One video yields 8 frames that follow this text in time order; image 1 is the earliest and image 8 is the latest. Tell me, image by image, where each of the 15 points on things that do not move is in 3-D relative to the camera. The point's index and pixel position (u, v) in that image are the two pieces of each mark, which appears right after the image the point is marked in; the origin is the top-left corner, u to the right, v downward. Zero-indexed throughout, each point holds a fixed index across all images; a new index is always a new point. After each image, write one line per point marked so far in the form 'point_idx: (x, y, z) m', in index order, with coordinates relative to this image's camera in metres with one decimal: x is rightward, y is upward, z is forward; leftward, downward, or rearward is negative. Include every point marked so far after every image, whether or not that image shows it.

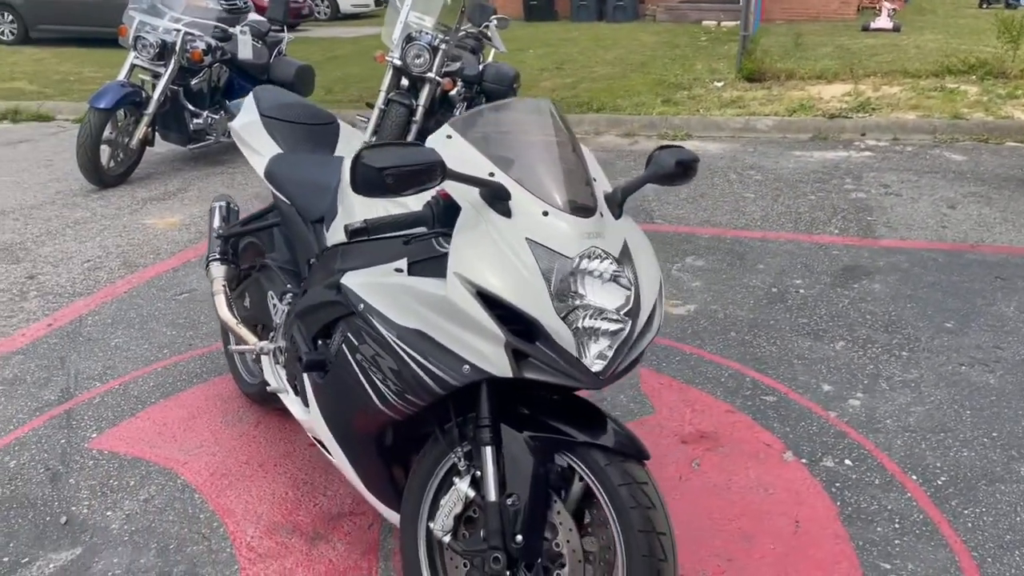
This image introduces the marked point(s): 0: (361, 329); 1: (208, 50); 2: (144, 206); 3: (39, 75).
0: (-0.4, -0.1, +2.4) m
1: (-2.9, +2.3, +8.4) m
2: (-3.1, +0.7, +7.3) m
3: (-7.5, +3.4, +14.0) m
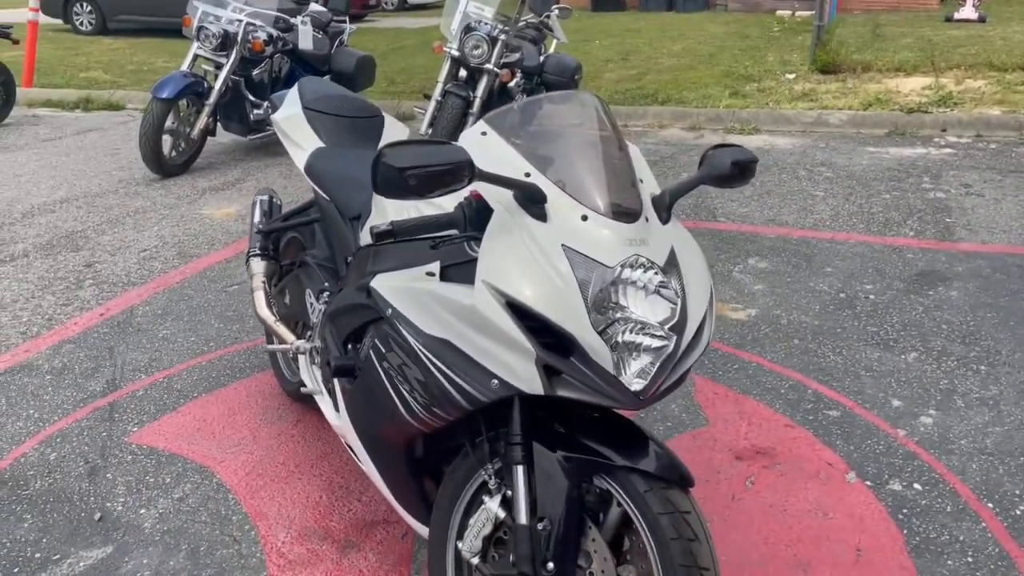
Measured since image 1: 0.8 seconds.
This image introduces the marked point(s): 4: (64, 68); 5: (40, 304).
0: (-0.3, -0.1, +2.3) m
1: (-2.3, +2.4, +8.4) m
2: (-2.6, +0.8, +7.3) m
3: (-6.5, +3.7, +14.3) m
4: (-7.2, +3.5, +13.9) m
5: (-2.8, -0.1, +5.1) m
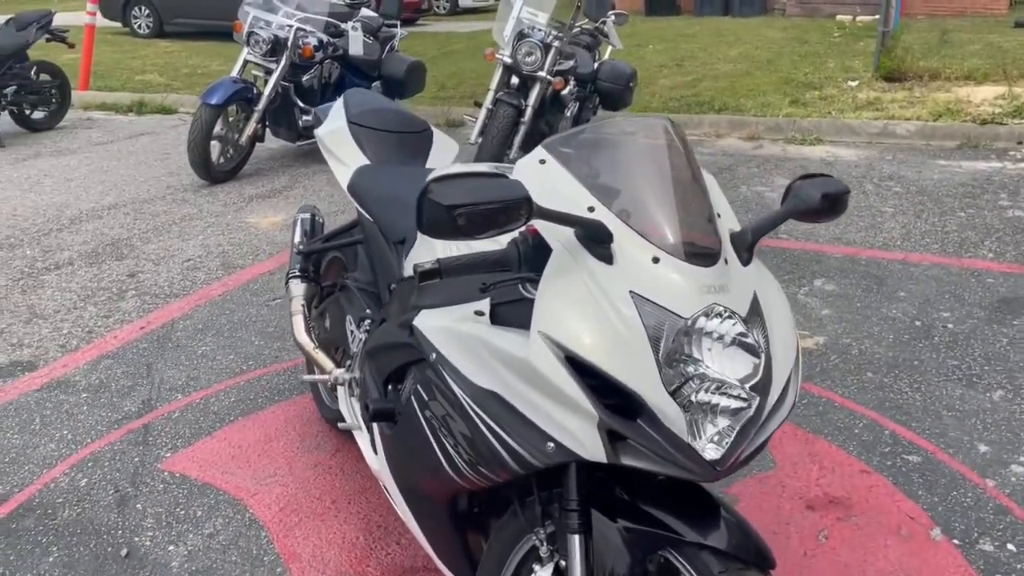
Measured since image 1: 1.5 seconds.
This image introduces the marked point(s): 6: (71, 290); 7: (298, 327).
0: (-0.2, -0.2, +2.1) m
1: (-1.8, +2.3, +8.3) m
2: (-2.2, +0.7, +7.2) m
3: (-5.7, +3.6, +14.4) m
4: (-6.3, +3.5, +14.1) m
5: (-2.5, -0.2, +5.0) m
6: (-2.7, 0.0, +5.4) m
7: (-0.8, -0.1, +3.2) m
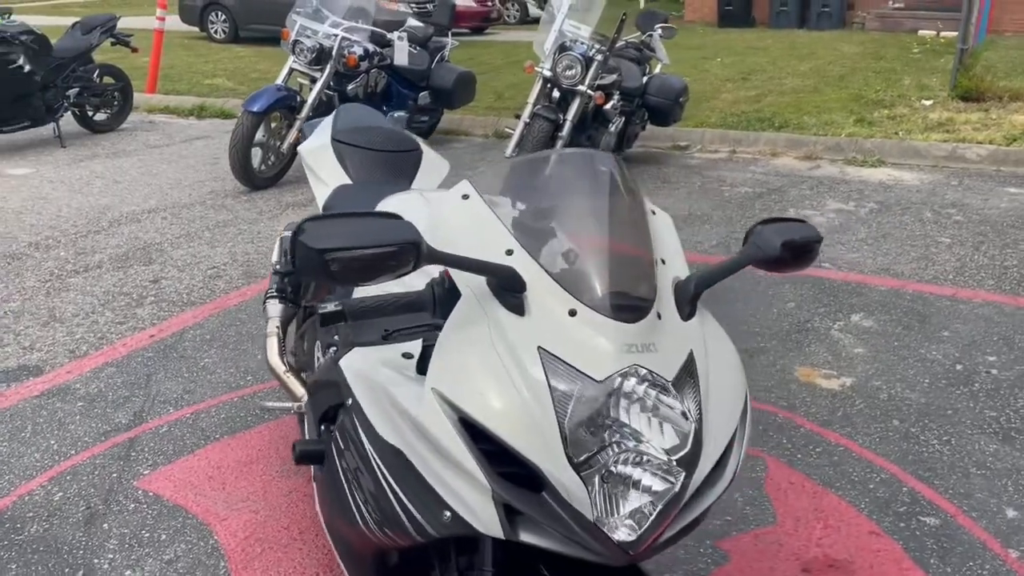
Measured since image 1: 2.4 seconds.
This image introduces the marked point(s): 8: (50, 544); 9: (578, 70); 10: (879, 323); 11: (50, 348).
0: (-0.4, -0.3, +1.9) m
1: (-1.4, +2.2, +8.2) m
2: (-1.9, +0.6, +7.2) m
3: (-4.7, +3.6, +14.7) m
4: (-5.4, +3.5, +14.4) m
5: (-2.4, -0.2, +5.0) m
6: (-2.6, 0.0, +5.4) m
7: (-0.9, -0.2, +3.1) m
8: (-1.6, -0.9, +3.1) m
9: (+0.5, +1.8, +7.0) m
10: (+2.1, -0.2, +5.0) m
11: (-2.5, -0.3, +4.7) m
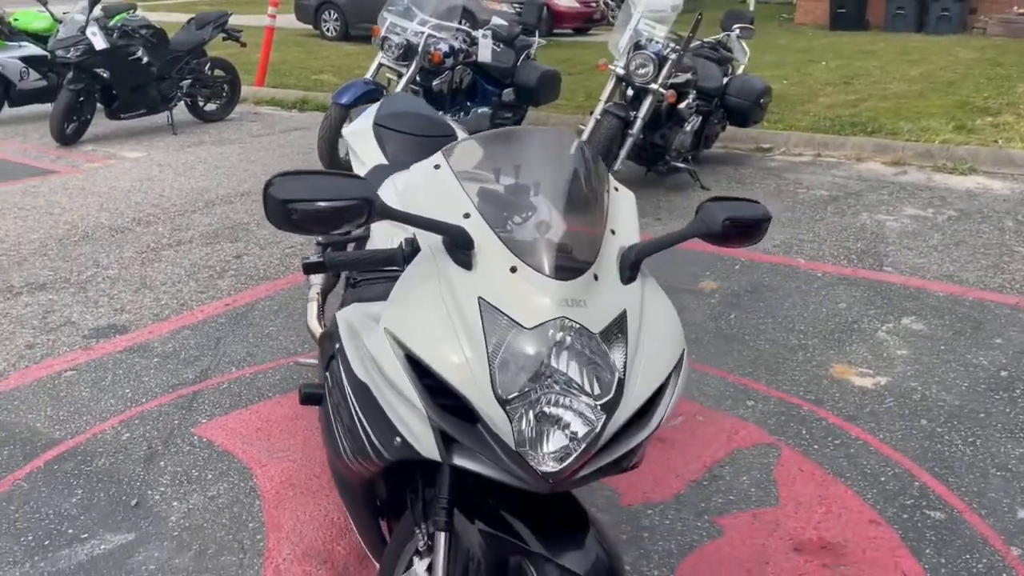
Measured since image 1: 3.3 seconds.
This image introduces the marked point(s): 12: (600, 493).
0: (-0.4, -0.2, +2.2) m
1: (-0.6, +2.3, +8.6) m
2: (-1.3, +0.8, +7.6) m
3: (-3.1, +3.9, +15.4) m
4: (-3.8, +3.8, +15.2) m
5: (-2.1, 0.0, +5.5) m
6: (-2.2, +0.2, +5.9) m
7: (-0.8, -0.1, +3.4) m
8: (-1.6, -0.7, +3.5) m
9: (+1.1, +1.8, +7.2) m
10: (+2.4, -0.2, +4.9) m
11: (-2.2, -0.1, +5.2) m
12: (+0.3, -0.8, +3.4) m
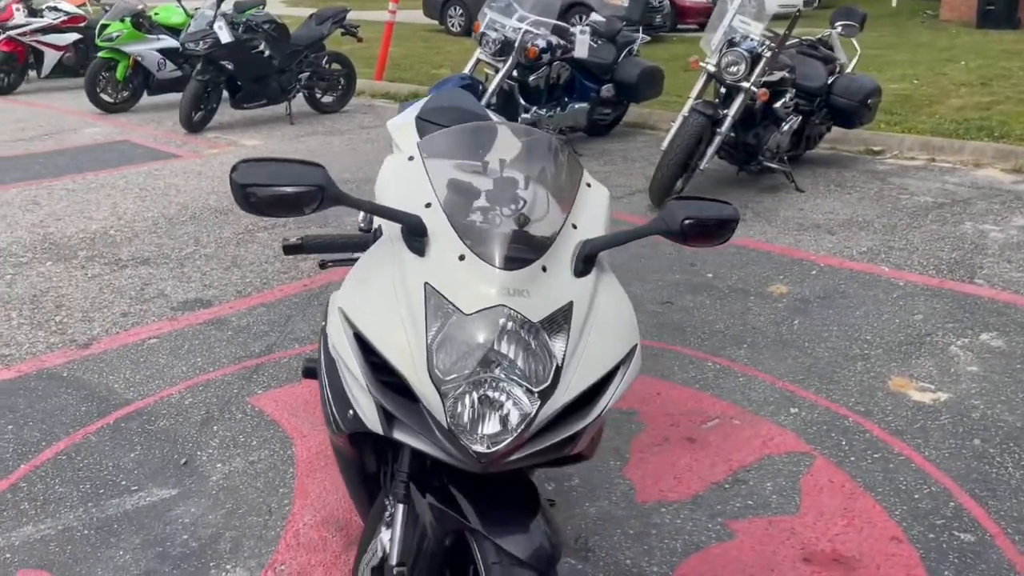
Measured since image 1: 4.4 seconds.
0: (-0.5, -0.2, +2.3) m
1: (+0.4, +2.4, +8.7) m
2: (-0.5, +0.9, +7.8) m
3: (-1.0, +4.0, +15.7) m
4: (-1.8, +4.0, +15.6) m
5: (-1.7, +0.1, +5.9) m
6: (-1.7, +0.3, +6.3) m
7: (-0.7, 0.0, +3.6) m
8: (-1.5, -0.6, +3.8) m
9: (+1.9, +1.8, +7.0) m
10: (+2.7, -0.3, +4.7) m
11: (-1.8, 0.0, +5.5) m
12: (+0.4, -0.8, +3.4) m
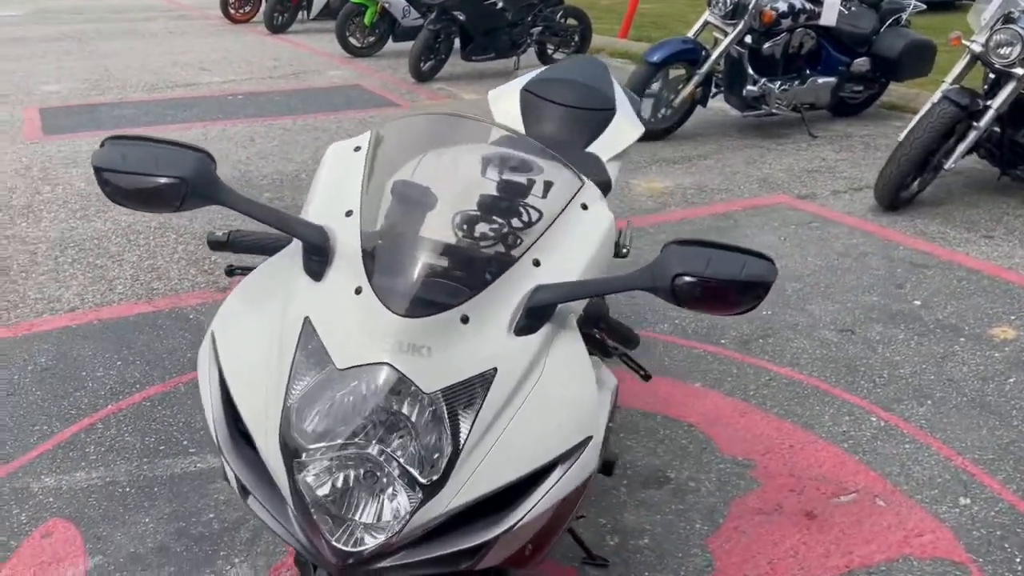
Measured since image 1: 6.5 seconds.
0: (-0.5, -0.2, +2.0) m
1: (+2.4, +2.4, +7.7) m
2: (+1.2, +1.0, +7.2) m
3: (+3.3, +4.4, +14.7) m
4: (+2.6, +4.5, +14.8) m
5: (-0.6, +0.4, +5.7) m
6: (-0.5, +0.6, +6.1) m
7: (-0.3, 0.0, +3.3) m
8: (-1.1, -0.5, +3.7) m
9: (+3.3, +1.6, +5.7) m
10: (+3.1, -0.7, +3.3) m
11: (-0.8, +0.3, +5.4) m
12: (+0.6, -0.9, +2.8) m
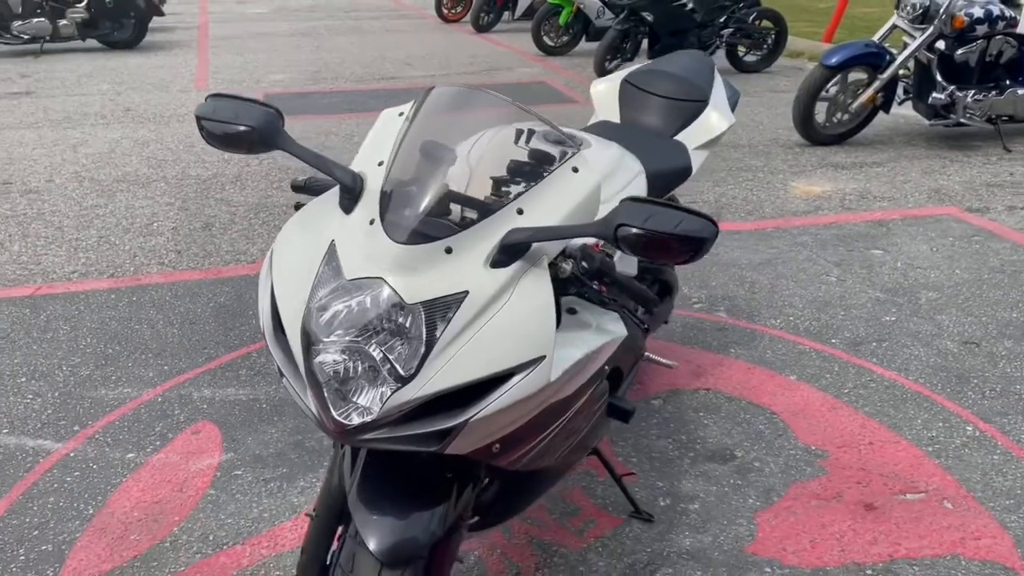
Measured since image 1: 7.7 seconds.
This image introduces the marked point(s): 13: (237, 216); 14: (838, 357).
0: (-0.4, 0.0, +2.4) m
1: (+3.9, +2.2, +7.2) m
2: (+2.5, +1.0, +7.1) m
3: (+6.6, +4.1, +13.9) m
4: (+5.9, +4.2, +14.1) m
5: (+0.4, +0.5, +6.0) m
6: (+0.6, +0.7, +6.4) m
7: (+0.1, +0.1, +3.6) m
8: (-0.6, -0.3, +4.2) m
9: (+4.3, +1.4, +5.1) m
10: (+3.4, -0.8, +2.9) m
11: (+0.1, +0.4, +5.8) m
12: (+0.8, -0.8, +2.9) m
13: (-1.9, +0.5, +5.9) m
14: (+1.5, -0.3, +4.1) m
